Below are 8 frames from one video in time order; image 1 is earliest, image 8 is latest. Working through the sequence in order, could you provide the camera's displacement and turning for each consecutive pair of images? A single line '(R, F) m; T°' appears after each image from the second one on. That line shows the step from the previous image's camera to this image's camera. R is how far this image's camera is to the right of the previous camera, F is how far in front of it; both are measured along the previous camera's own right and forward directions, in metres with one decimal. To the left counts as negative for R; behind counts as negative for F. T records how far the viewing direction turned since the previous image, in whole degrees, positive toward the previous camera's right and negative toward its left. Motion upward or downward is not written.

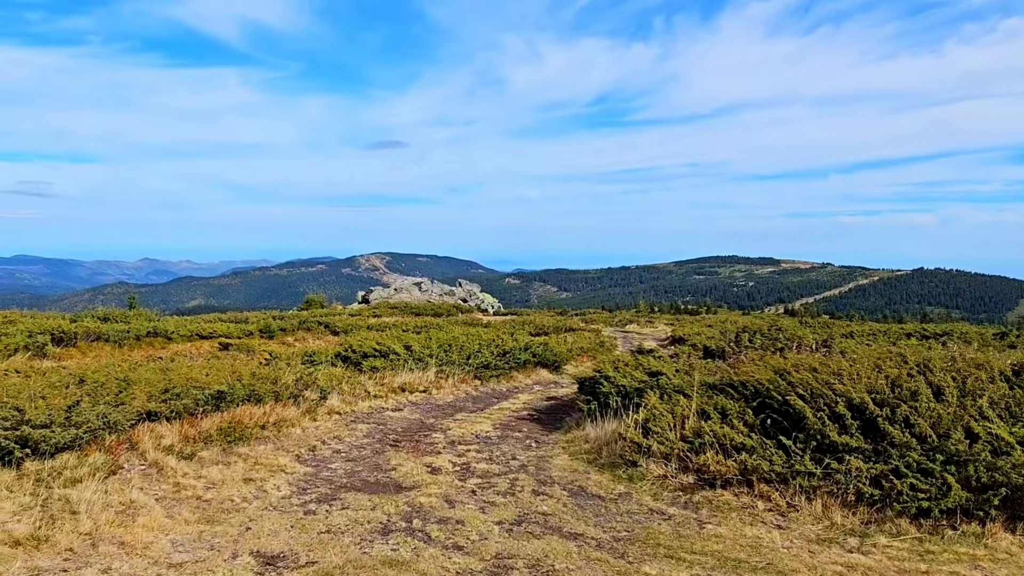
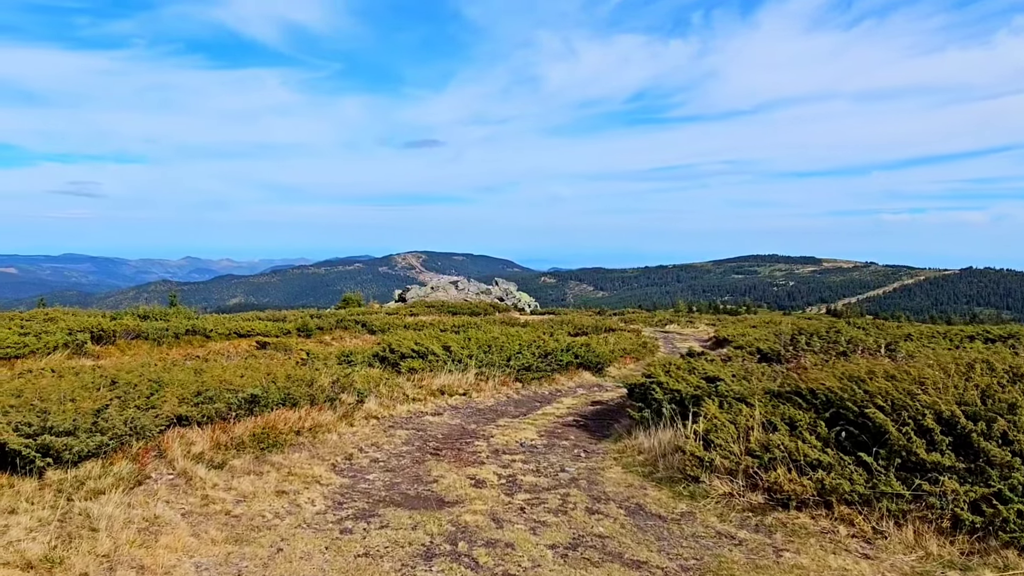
(-0.1, +0.5) m; -3°
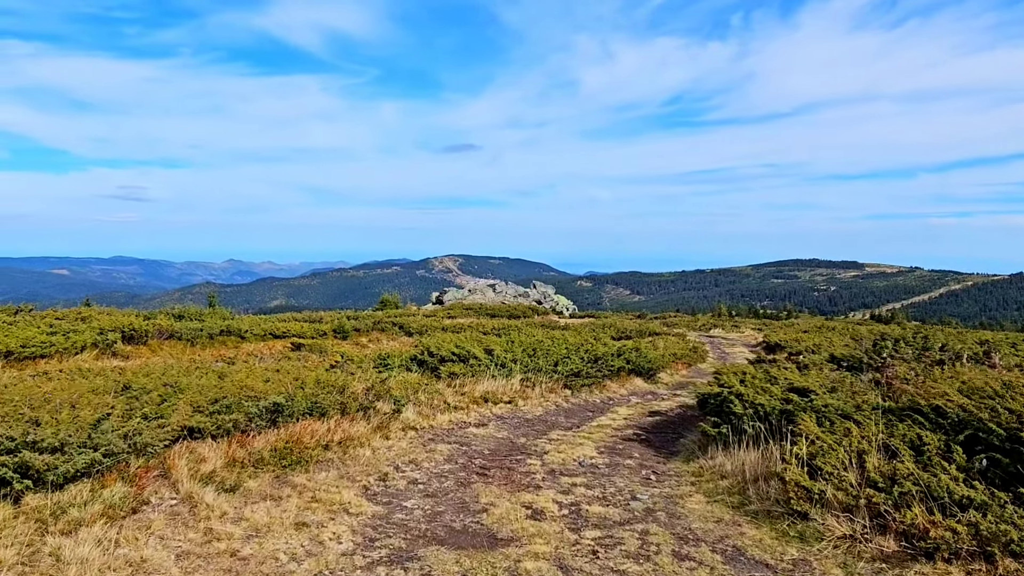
(-0.2, +1.1) m; -3°
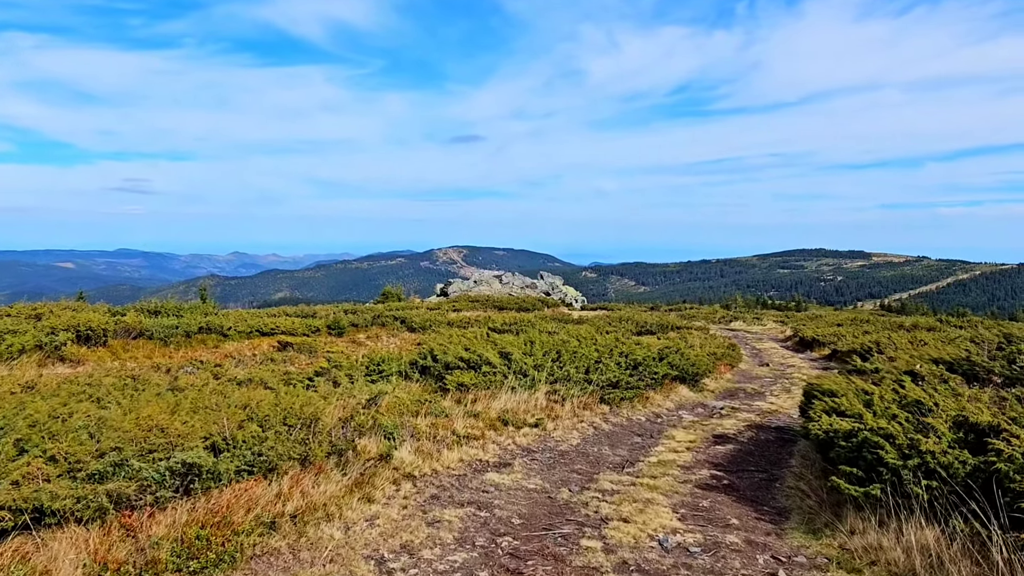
(-0.3, +2.6) m; 0°
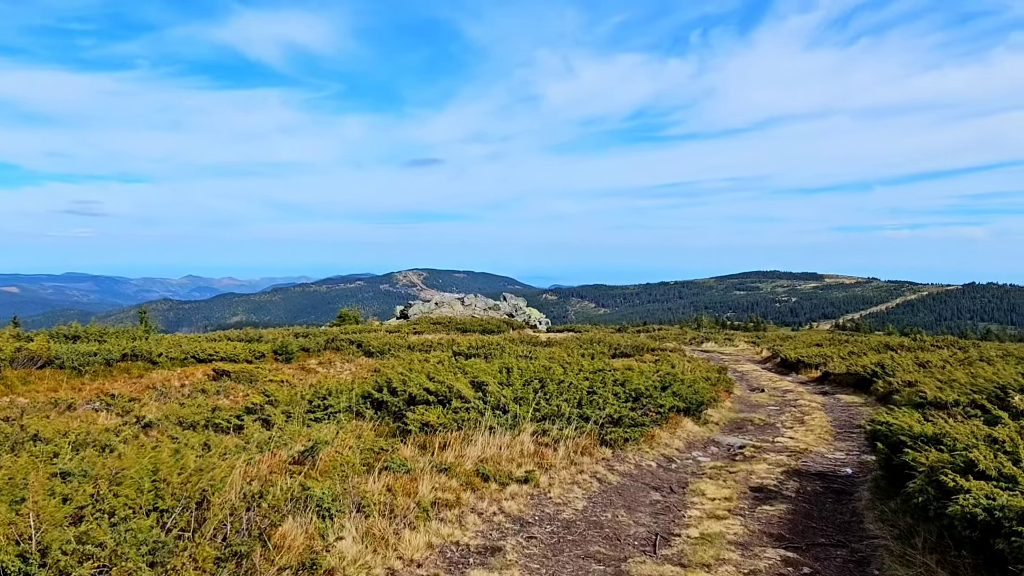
(-0.2, +2.1) m; +3°
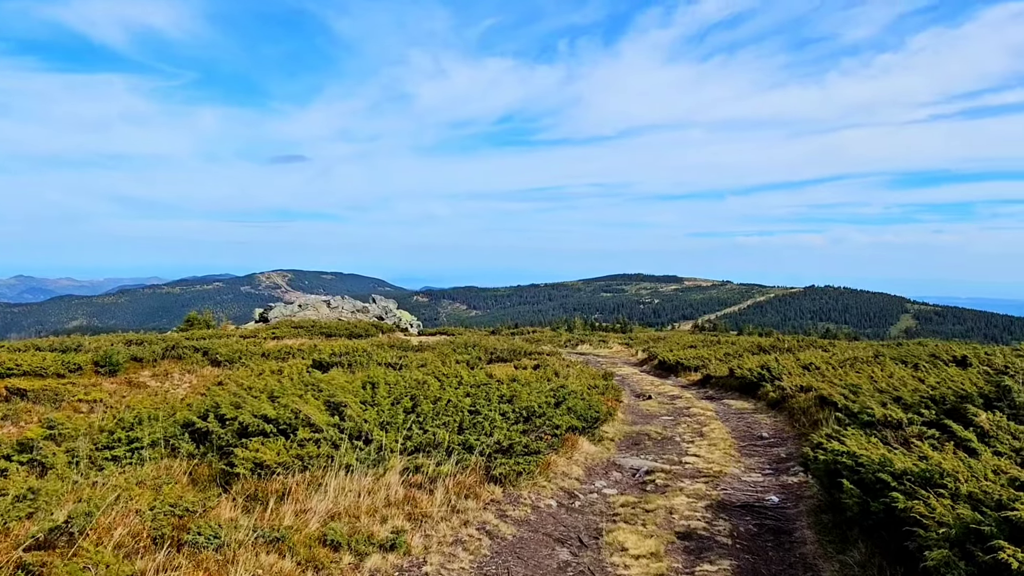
(+0.1, +1.8) m; +10°
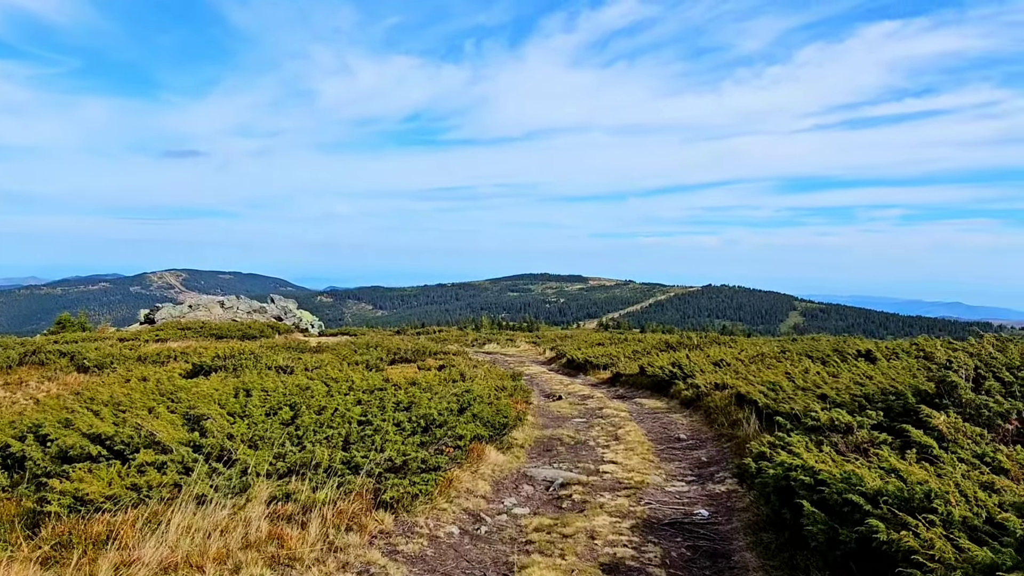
(+0.1, +1.1) m; +7°
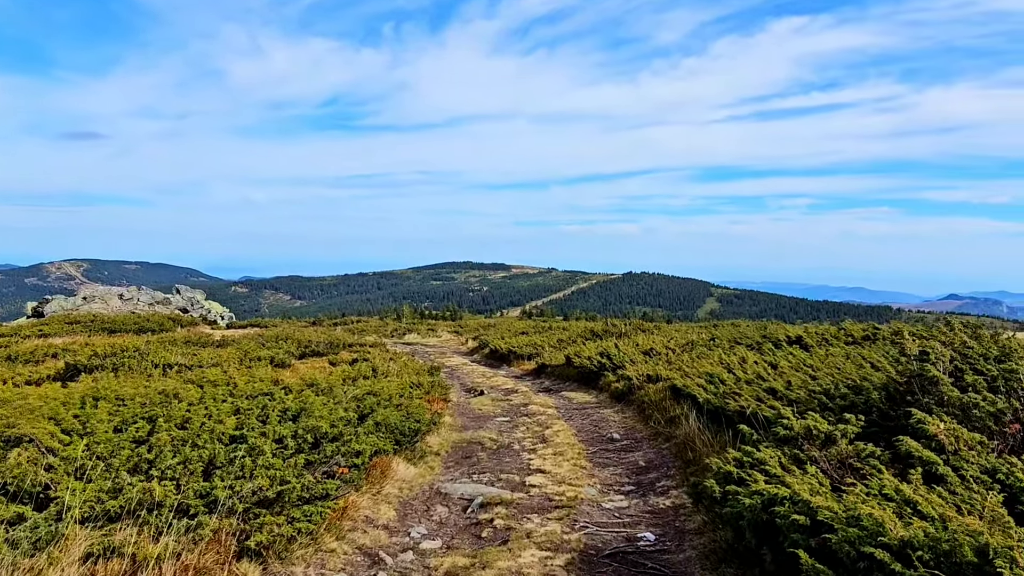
(+0.1, +1.2) m; +6°
